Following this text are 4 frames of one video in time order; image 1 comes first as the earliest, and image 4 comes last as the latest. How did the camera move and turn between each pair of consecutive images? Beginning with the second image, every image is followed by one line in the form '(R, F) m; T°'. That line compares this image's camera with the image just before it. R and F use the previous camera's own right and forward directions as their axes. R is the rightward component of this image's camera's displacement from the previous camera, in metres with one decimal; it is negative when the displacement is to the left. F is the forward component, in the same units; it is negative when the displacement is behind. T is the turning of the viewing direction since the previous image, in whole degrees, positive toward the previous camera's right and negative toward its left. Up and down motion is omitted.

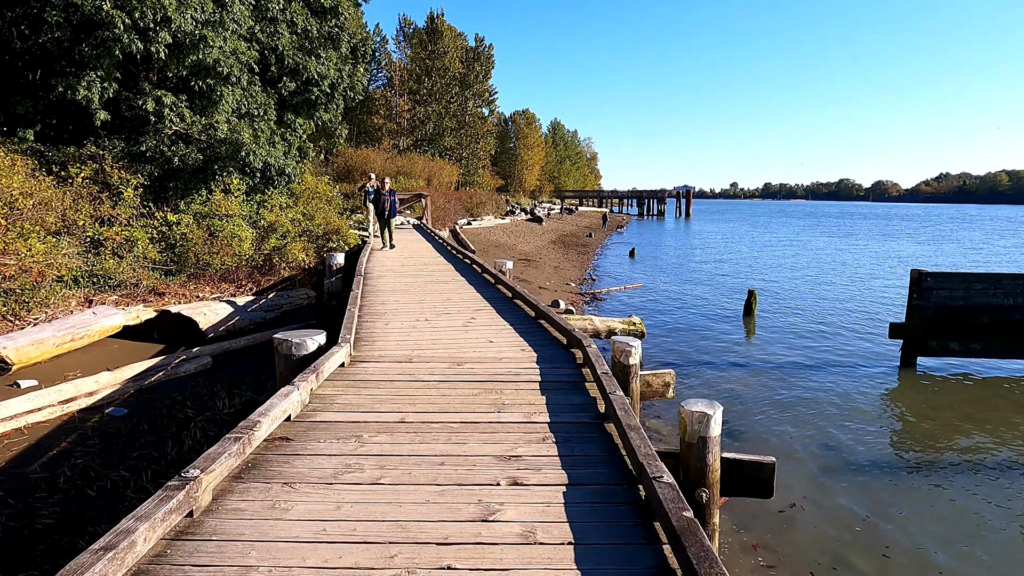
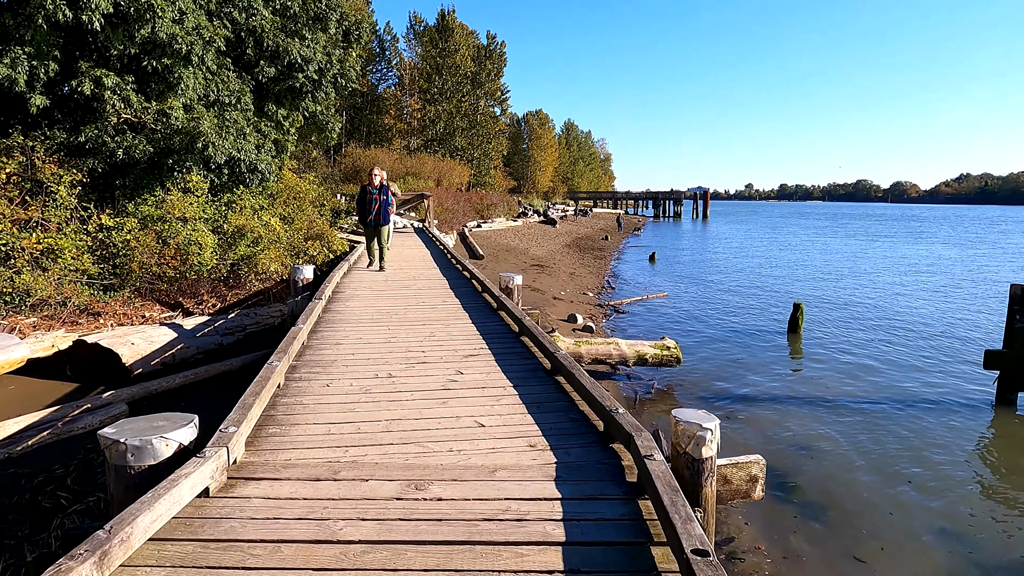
(0.0, +1.8) m; -1°
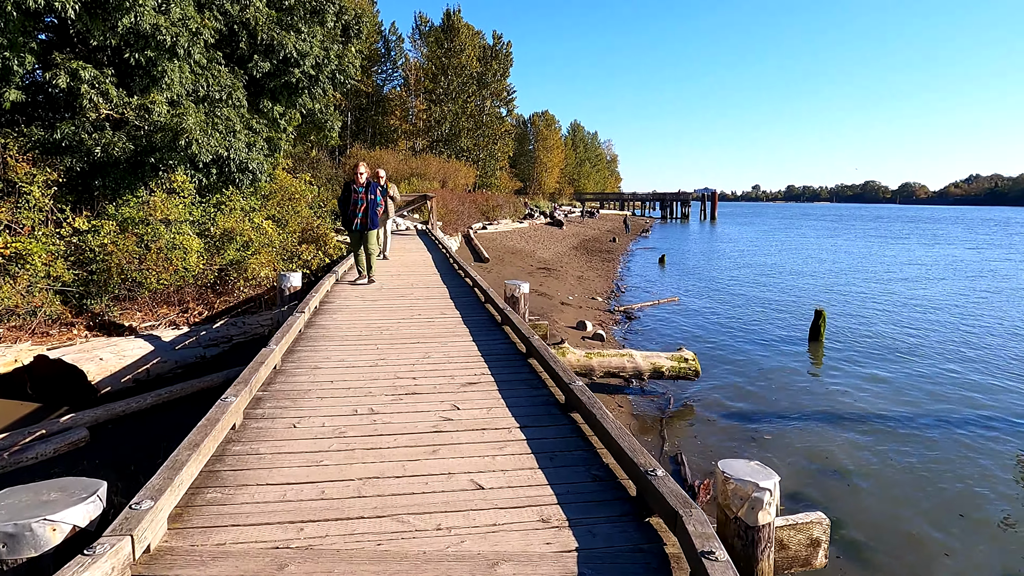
(0.0, +0.6) m; -1°
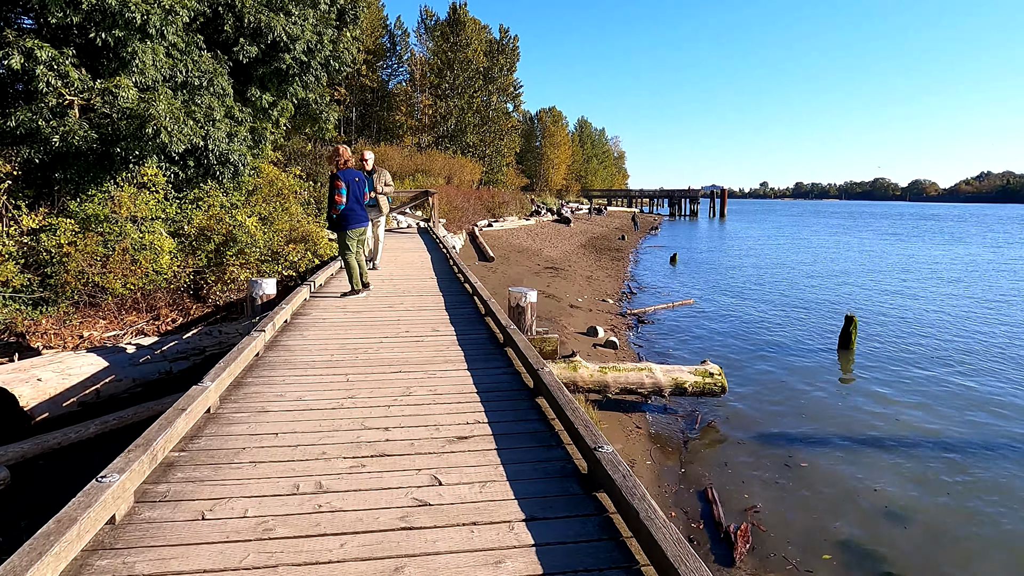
(0.0, +0.9) m; -1°
